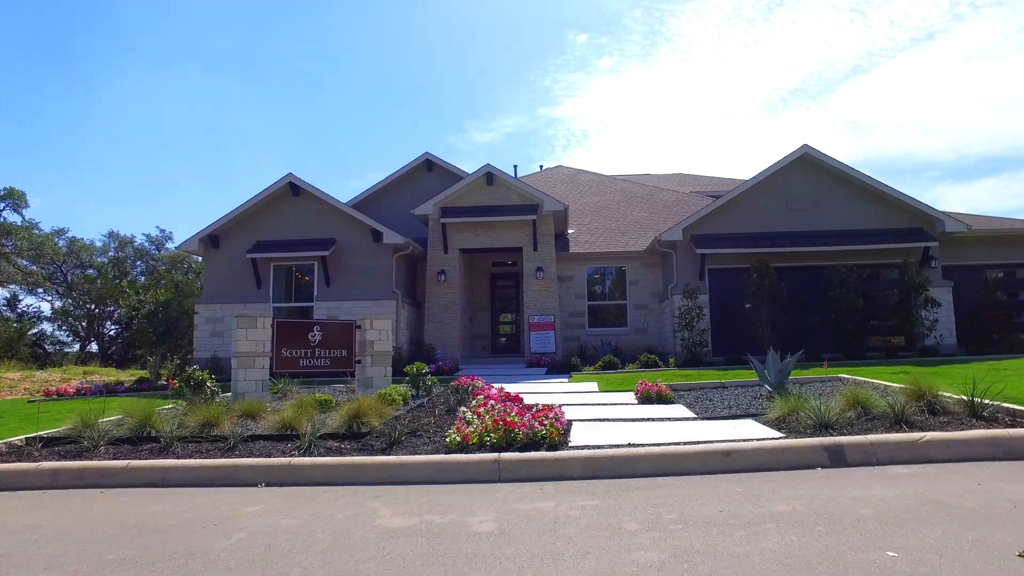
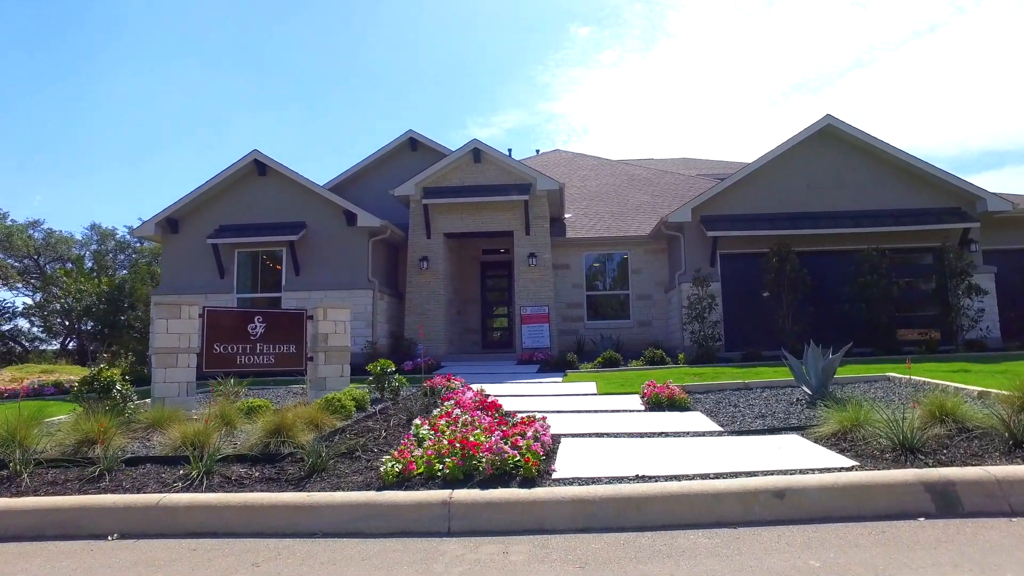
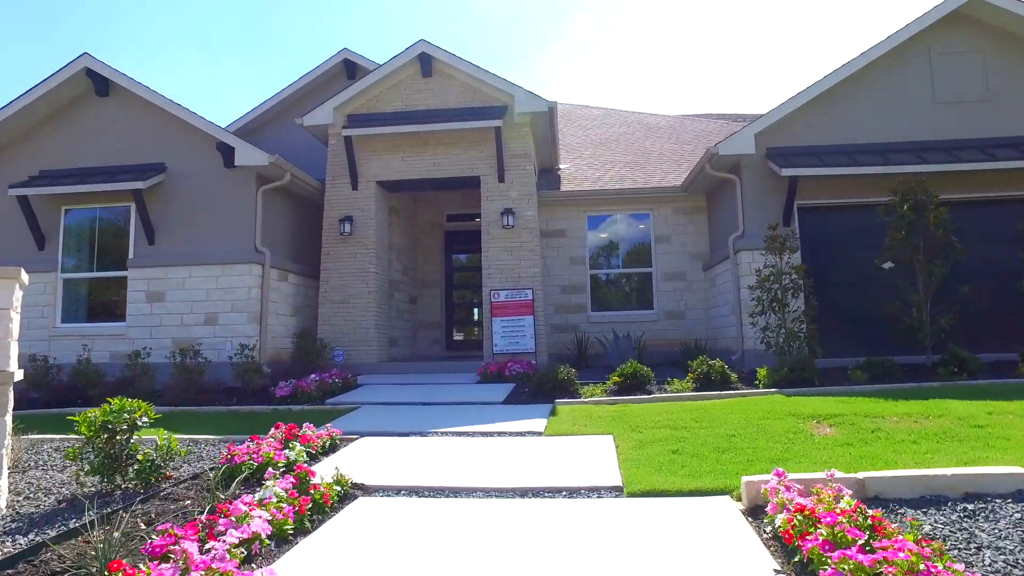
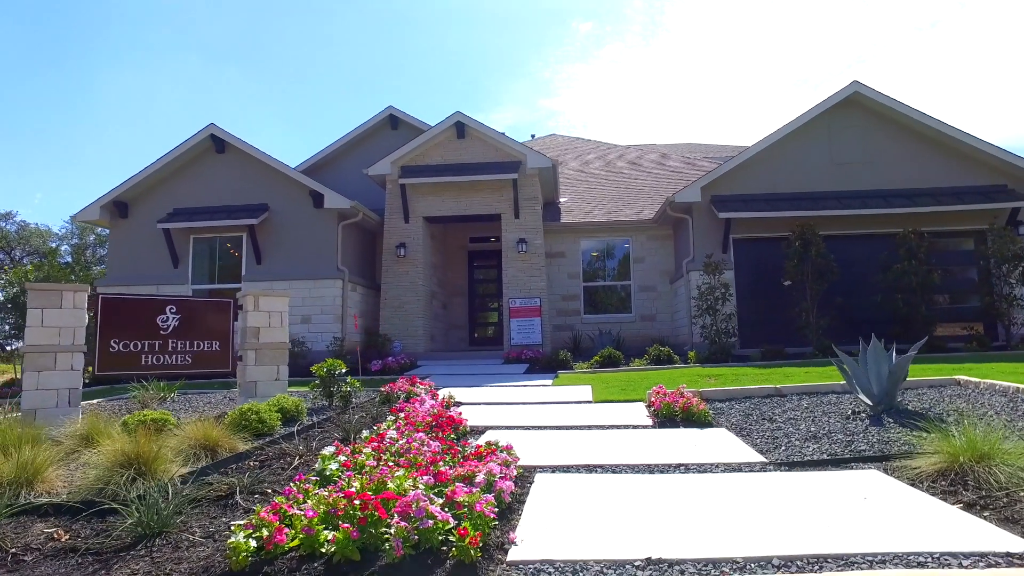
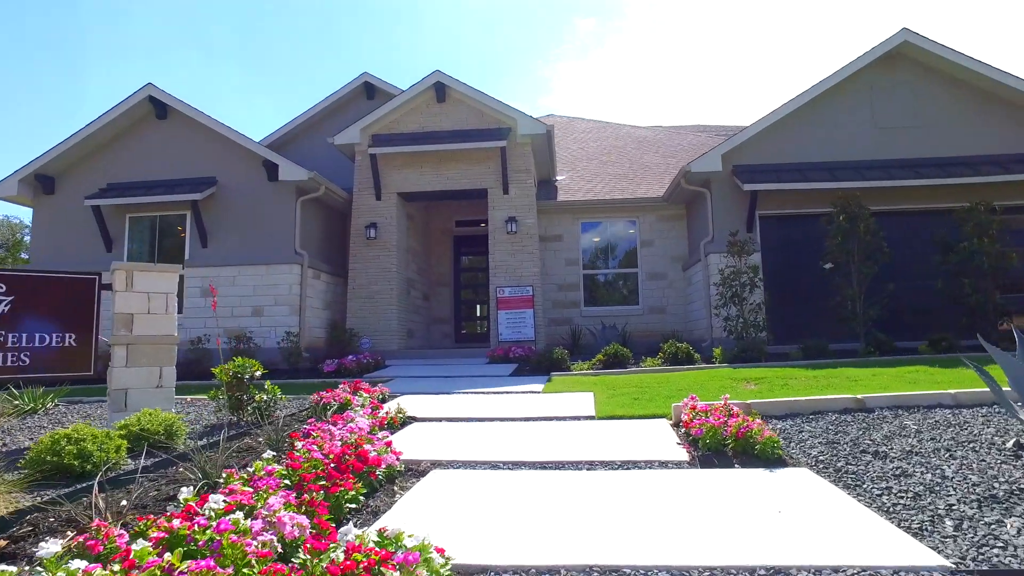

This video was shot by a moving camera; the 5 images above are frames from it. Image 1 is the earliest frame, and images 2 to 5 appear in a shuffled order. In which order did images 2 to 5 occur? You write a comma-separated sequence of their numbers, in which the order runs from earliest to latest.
2, 4, 5, 3
